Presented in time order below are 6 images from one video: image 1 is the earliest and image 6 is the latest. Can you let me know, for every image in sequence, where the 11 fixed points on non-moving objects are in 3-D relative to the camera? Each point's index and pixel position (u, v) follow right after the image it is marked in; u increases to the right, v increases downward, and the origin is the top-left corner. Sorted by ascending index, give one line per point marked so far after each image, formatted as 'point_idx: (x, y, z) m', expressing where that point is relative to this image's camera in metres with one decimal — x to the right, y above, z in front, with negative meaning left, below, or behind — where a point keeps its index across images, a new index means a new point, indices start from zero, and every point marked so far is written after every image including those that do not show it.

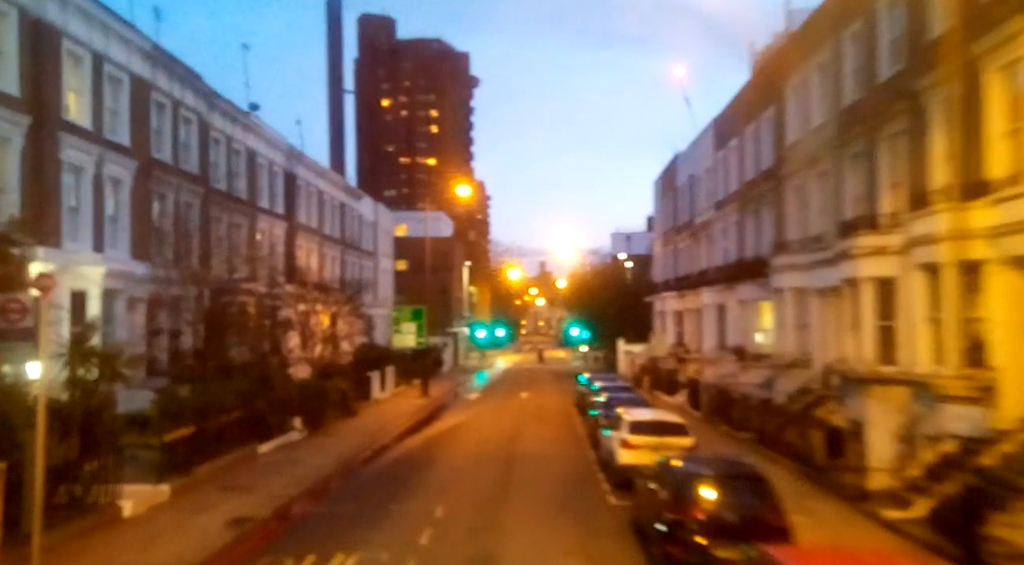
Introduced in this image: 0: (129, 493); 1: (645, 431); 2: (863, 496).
0: (-6.4, -3.5, +18.0) m
1: (+2.4, -2.7, +19.5) m
2: (+5.6, -3.4, +17.1) m
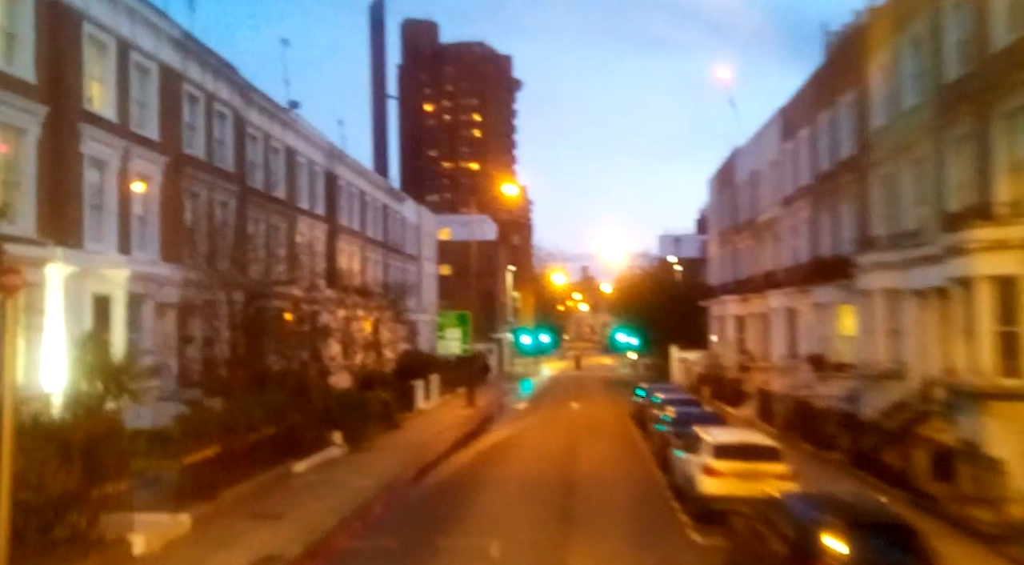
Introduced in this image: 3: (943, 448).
0: (-5.4, -3.5, +15.7) m
1: (+3.4, -2.7, +16.9) m
2: (+6.5, -3.4, +14.5) m
3: (+7.6, -2.9, +19.1) m
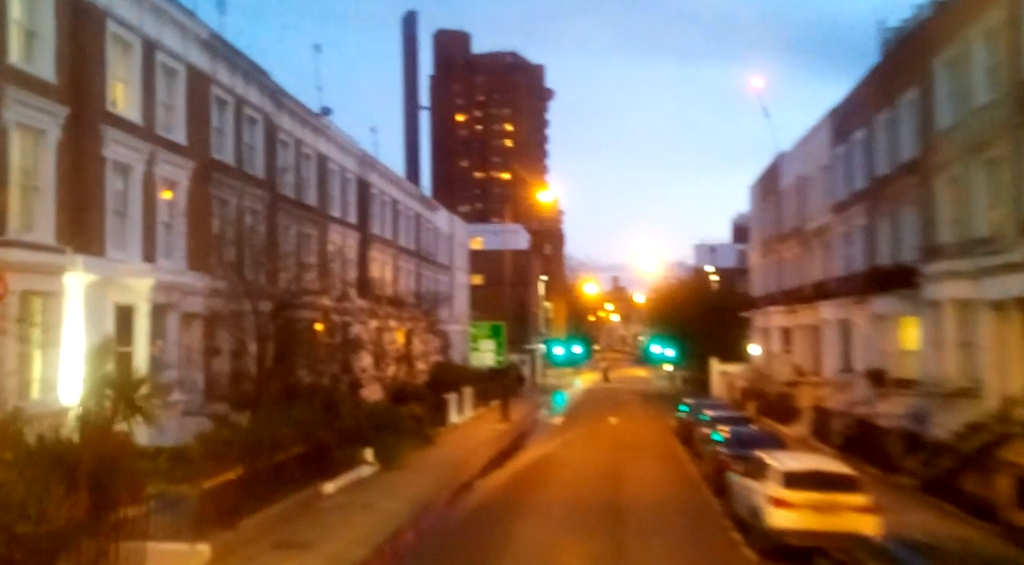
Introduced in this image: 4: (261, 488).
0: (-4.7, -3.7, +14.4) m
1: (+4.1, -2.8, +15.4) m
2: (+7.2, -3.5, +12.8) m
3: (+8.4, -3.1, +17.5) m
4: (-4.4, -3.6, +18.7) m
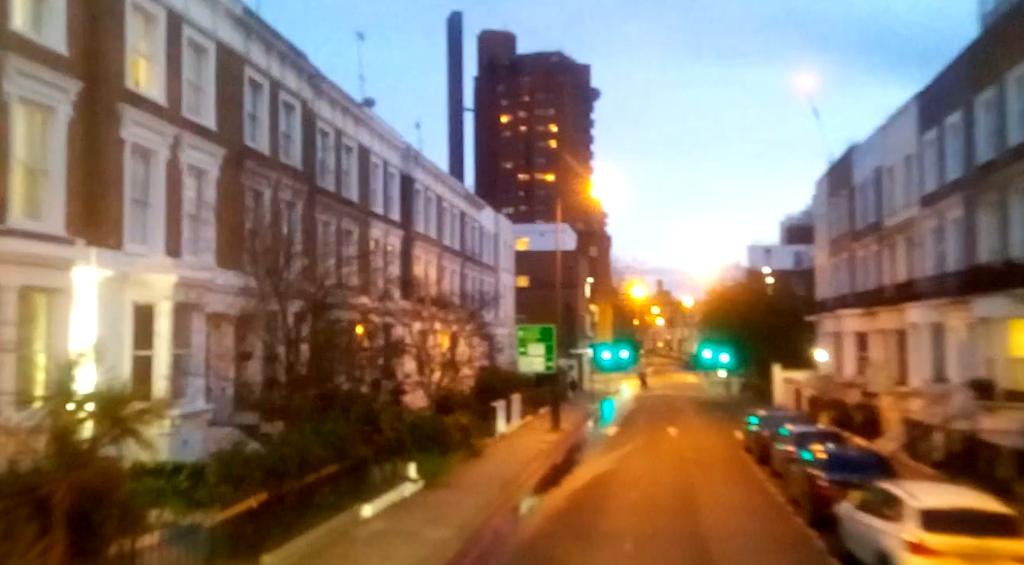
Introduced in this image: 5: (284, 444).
0: (-3.9, -3.6, +11.9) m
1: (+5.0, -2.8, +12.4) m
2: (+7.9, -3.5, +9.8) m
3: (+9.4, -3.1, +14.4) m
4: (-3.3, -3.5, +16.1) m
5: (-3.7, -2.6, +17.7) m
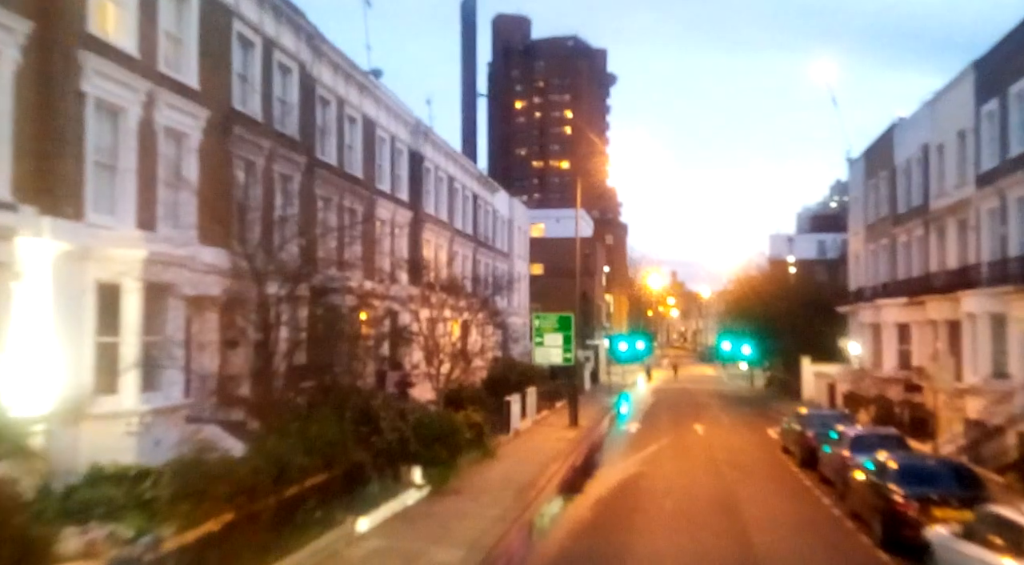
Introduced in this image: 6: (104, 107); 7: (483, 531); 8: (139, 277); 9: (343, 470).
0: (-3.6, -3.3, +8.9) m
1: (+5.3, -2.5, +9.4) m
2: (+8.1, -3.3, +6.7) m
3: (+9.6, -2.9, +11.3) m
4: (-3.1, -3.1, +13.2) m
5: (-3.4, -2.3, +14.7) m
6: (-7.5, +3.2, +19.9) m
7: (-0.4, -4.2, +18.4) m
8: (-7.0, +0.1, +20.4) m
9: (-2.6, -2.9, +17.3) m
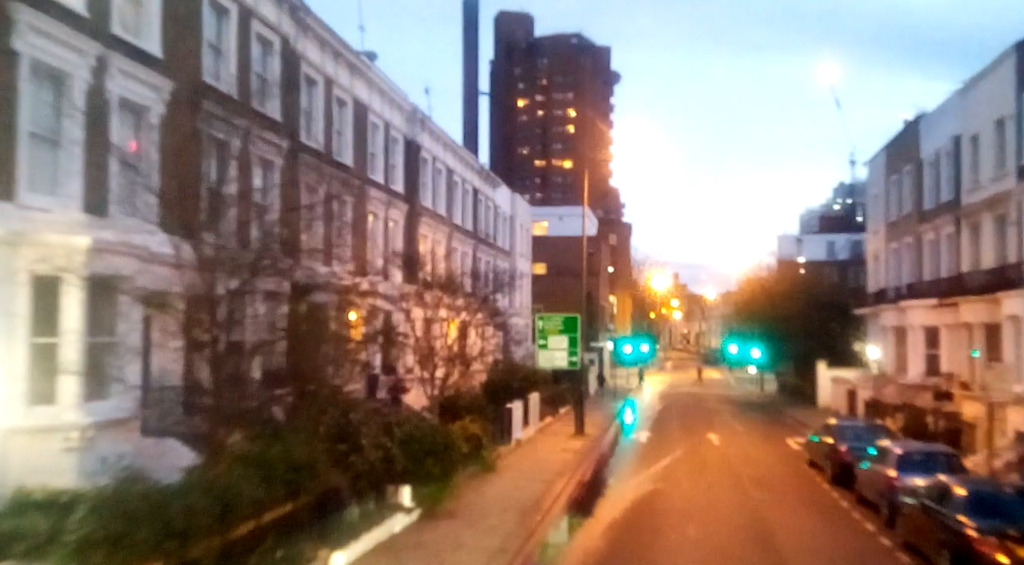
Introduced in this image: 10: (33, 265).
0: (-3.6, -3.1, +6.2) m
1: (+5.3, -2.5, +6.7) m
2: (+8.2, -3.2, +4.0) m
3: (+9.7, -2.8, +8.6) m
4: (-3.0, -3.0, +10.5) m
5: (-3.3, -2.2, +12.0) m
6: (-7.4, +3.4, +17.2) m
7: (-0.4, -4.1, +15.6) m
8: (-6.9, +0.2, +17.7) m
9: (-2.6, -2.8, +14.6) m
10: (-7.3, +0.3, +16.5) m
